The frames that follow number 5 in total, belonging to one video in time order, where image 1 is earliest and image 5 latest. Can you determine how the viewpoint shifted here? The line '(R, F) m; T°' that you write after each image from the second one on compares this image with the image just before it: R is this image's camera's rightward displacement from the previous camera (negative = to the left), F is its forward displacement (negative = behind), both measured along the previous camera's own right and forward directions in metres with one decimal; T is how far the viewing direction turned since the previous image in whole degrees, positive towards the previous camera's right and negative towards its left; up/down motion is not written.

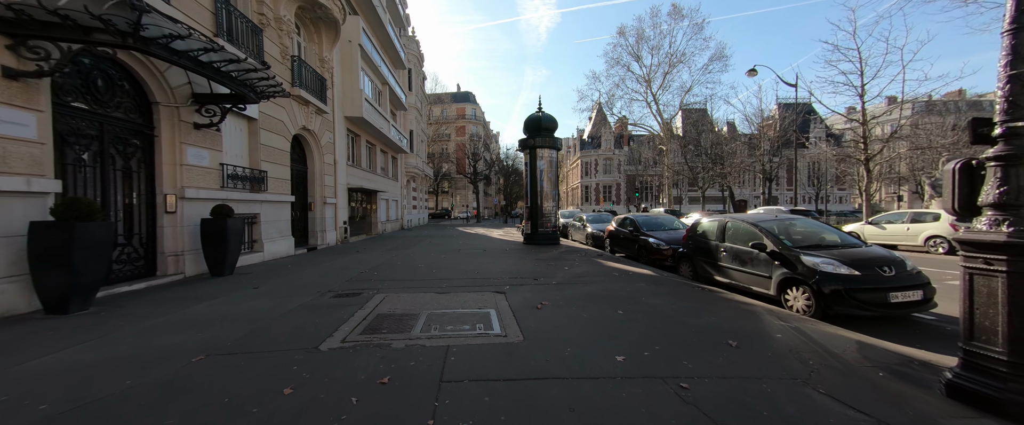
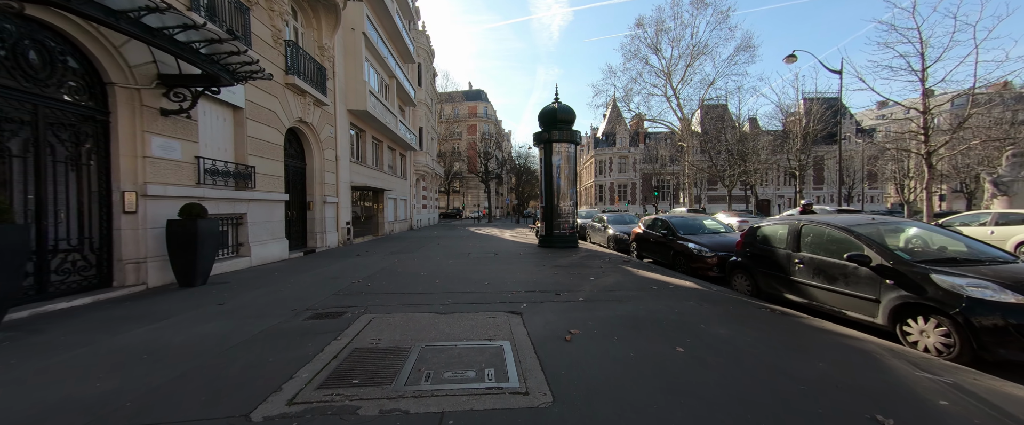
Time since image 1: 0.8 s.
(-0.1, +1.1) m; -2°
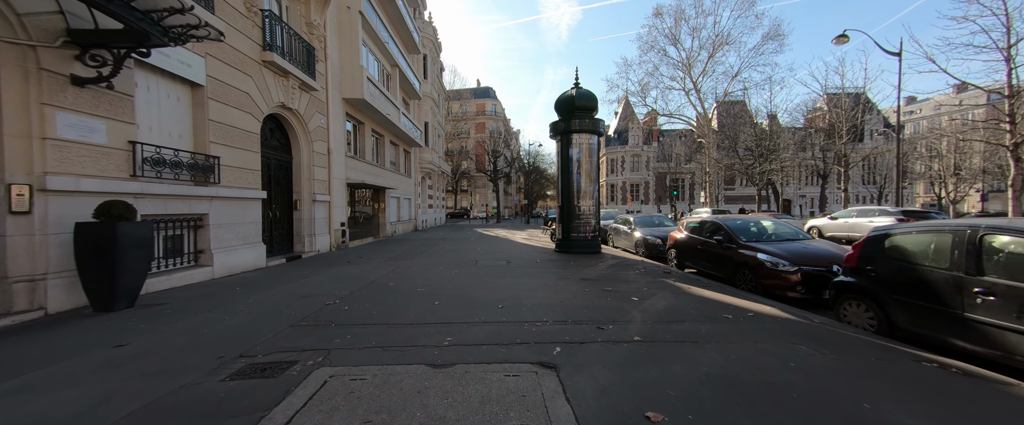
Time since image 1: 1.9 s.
(-0.2, +1.5) m; -1°
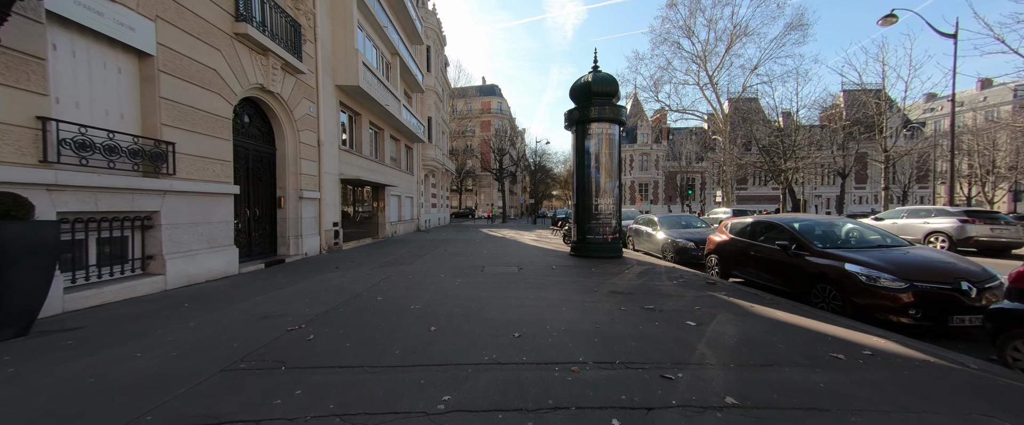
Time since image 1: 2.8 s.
(-0.2, +1.2) m; -1°
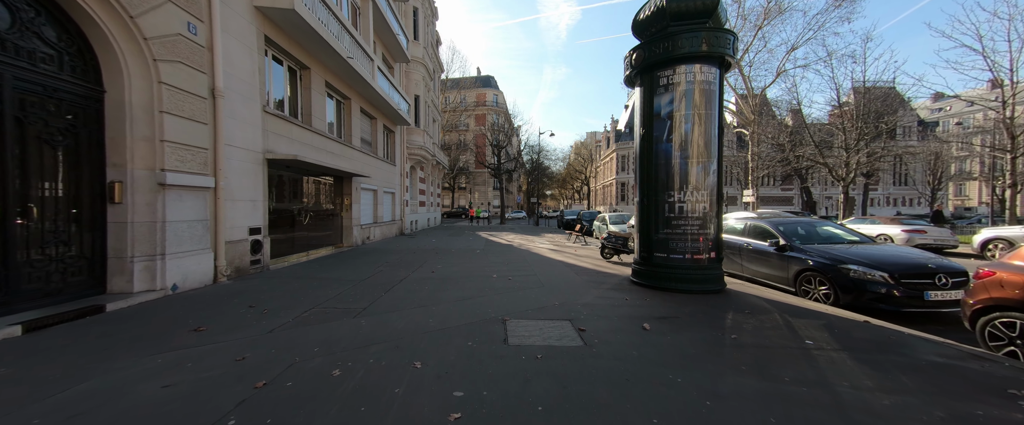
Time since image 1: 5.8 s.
(-0.7, +4.1) m; +1°
